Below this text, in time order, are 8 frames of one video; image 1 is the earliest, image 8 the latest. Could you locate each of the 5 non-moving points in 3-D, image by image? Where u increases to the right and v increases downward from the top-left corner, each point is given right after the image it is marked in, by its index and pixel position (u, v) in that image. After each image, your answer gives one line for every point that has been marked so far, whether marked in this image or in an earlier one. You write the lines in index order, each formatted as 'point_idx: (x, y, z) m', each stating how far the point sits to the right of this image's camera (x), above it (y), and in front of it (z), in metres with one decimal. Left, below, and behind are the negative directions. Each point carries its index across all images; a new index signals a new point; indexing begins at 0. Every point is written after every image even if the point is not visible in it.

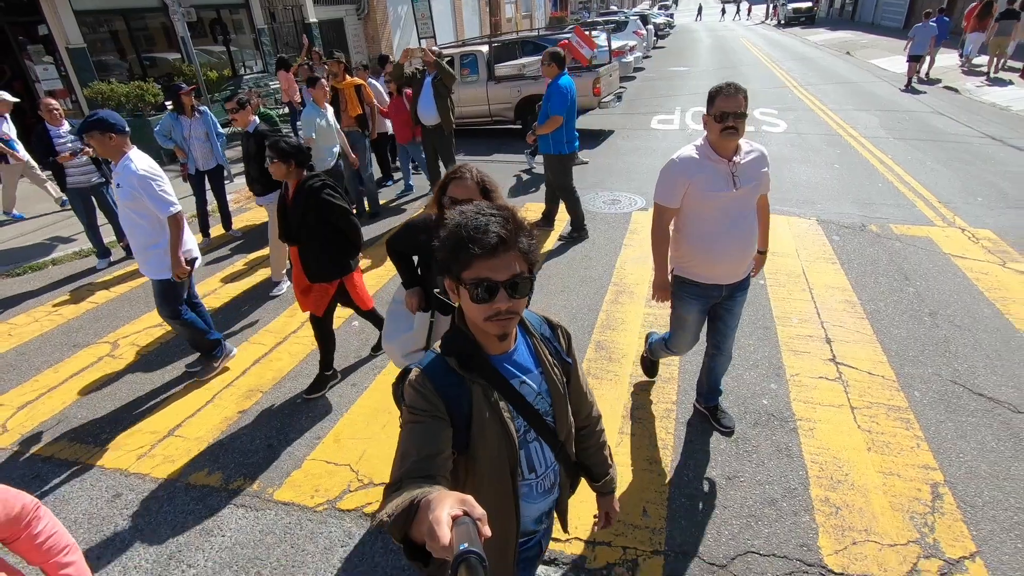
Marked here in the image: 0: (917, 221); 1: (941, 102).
0: (+4.6, +0.8, +6.3) m
1: (+10.1, +4.4, +13.0) m
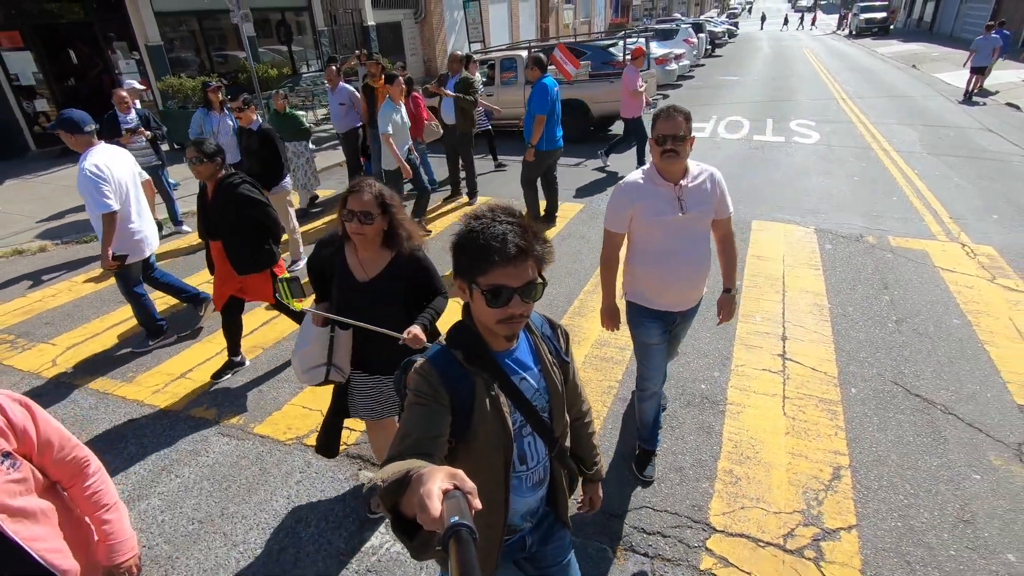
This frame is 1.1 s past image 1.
0: (+4.6, +0.6, +6.2) m
1: (+10.9, +3.8, +12.5) m
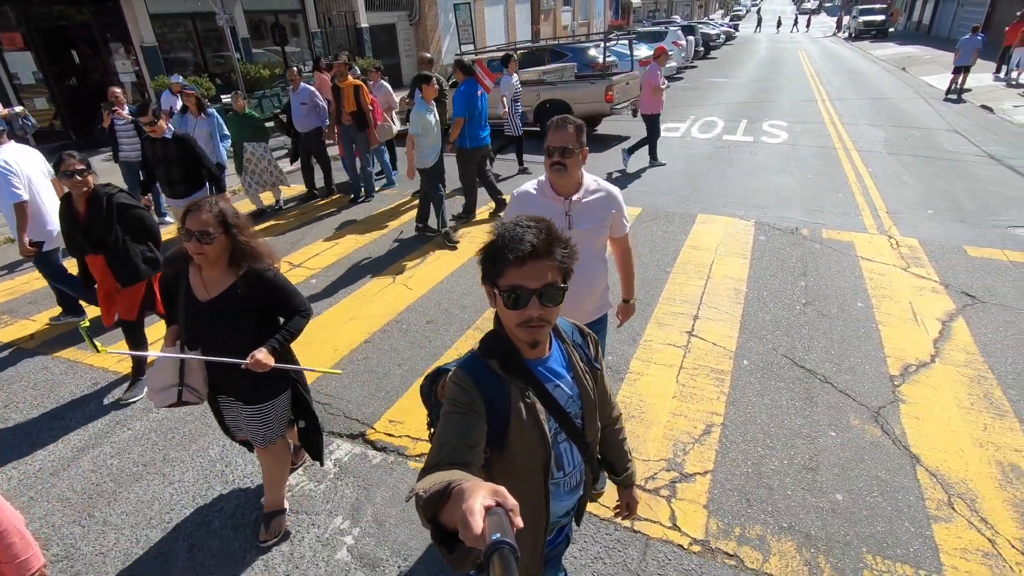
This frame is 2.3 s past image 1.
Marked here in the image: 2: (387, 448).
0: (+4.1, +0.7, +6.6) m
1: (+10.5, +3.9, +12.8) m
2: (-0.8, -1.0, +3.4) m
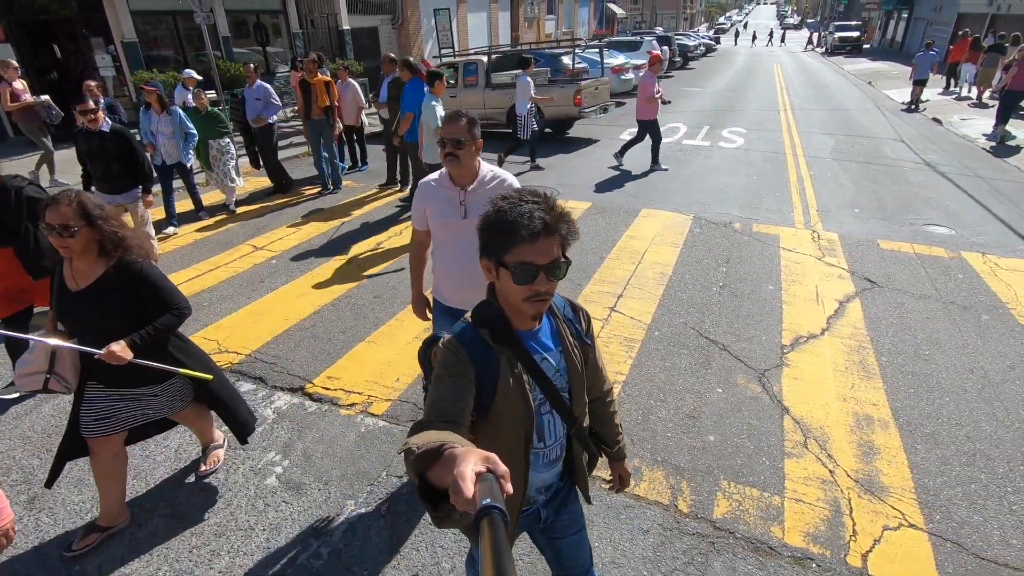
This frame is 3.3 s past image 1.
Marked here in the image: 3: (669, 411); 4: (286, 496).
0: (+3.5, +0.8, +7.1) m
1: (+9.8, +3.8, +13.5) m
2: (-1.3, -0.8, +3.8) m
3: (+1.0, -0.8, +3.7) m
4: (-1.2, -1.1, +3.0) m
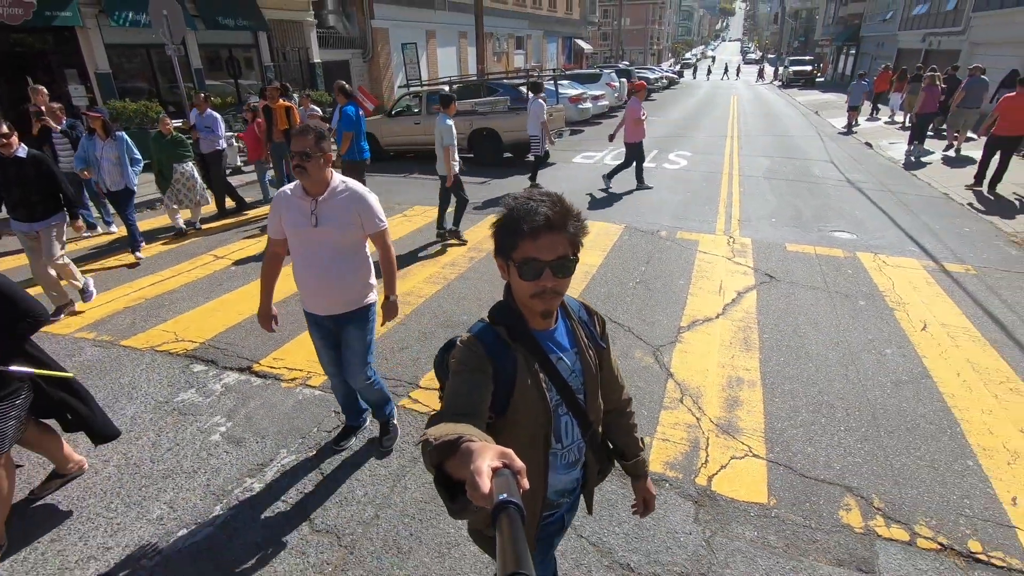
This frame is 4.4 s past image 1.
0: (+2.7, +0.8, +7.9) m
1: (+8.8, +3.5, +14.6) m
2: (-1.9, -0.7, +4.3) m
3: (+0.4, -0.7, +4.2) m
4: (-1.8, -1.0, +3.5) m
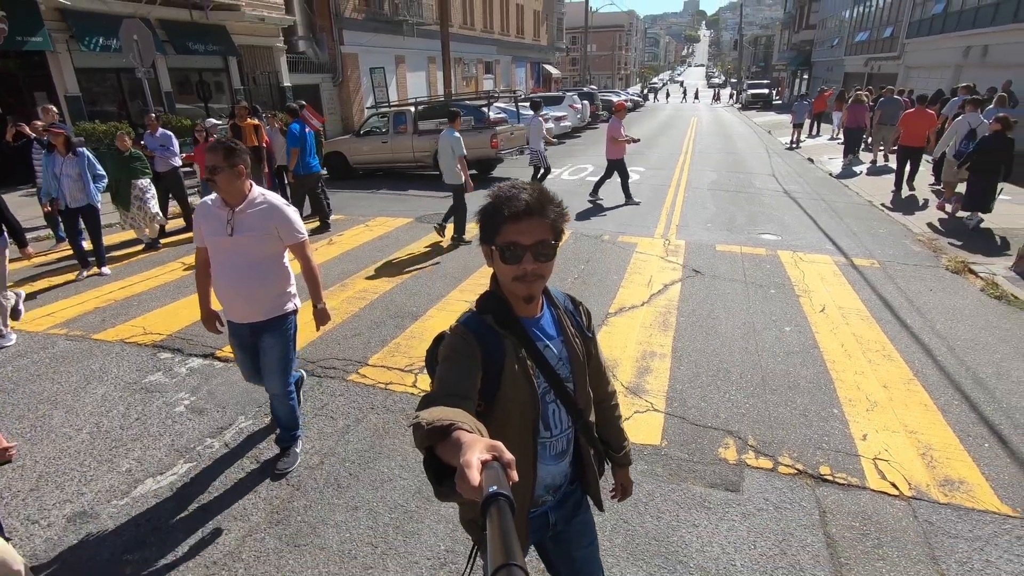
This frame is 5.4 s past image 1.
0: (+2.0, +0.8, +8.5) m
1: (+7.7, +3.4, +15.6) m
2: (-2.4, -0.6, +4.7) m
3: (-0.1, -0.6, +4.7) m
4: (-2.3, -0.9, +3.9) m
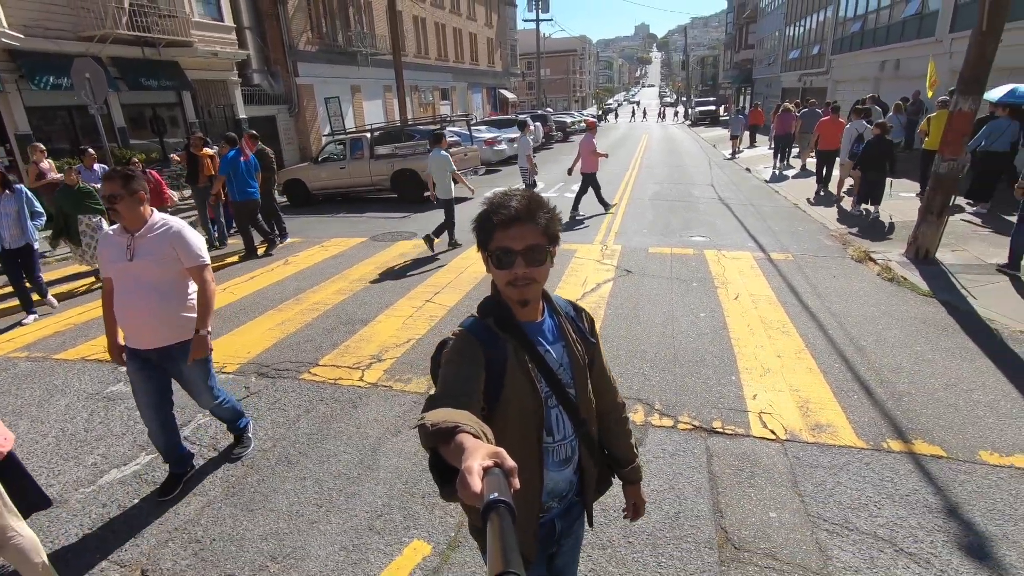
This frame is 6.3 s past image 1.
0: (+1.2, +0.8, +9.2) m
1: (+6.4, +3.3, +16.6) m
2: (-3.0, -0.7, +5.0) m
3: (-0.6, -0.6, +5.2) m
4: (-2.8, -1.0, +4.3) m
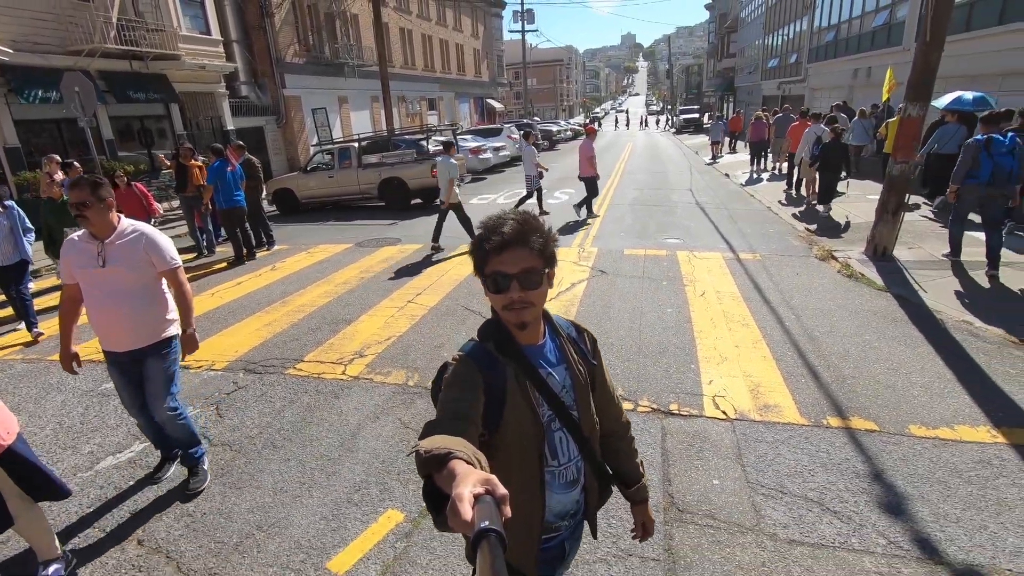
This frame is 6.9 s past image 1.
0: (+0.9, +0.7, +9.5) m
1: (+5.9, +3.2, +17.1) m
2: (-3.2, -0.7, +5.3) m
3: (-0.9, -0.6, +5.5) m
4: (-3.0, -1.0, +4.5) m
